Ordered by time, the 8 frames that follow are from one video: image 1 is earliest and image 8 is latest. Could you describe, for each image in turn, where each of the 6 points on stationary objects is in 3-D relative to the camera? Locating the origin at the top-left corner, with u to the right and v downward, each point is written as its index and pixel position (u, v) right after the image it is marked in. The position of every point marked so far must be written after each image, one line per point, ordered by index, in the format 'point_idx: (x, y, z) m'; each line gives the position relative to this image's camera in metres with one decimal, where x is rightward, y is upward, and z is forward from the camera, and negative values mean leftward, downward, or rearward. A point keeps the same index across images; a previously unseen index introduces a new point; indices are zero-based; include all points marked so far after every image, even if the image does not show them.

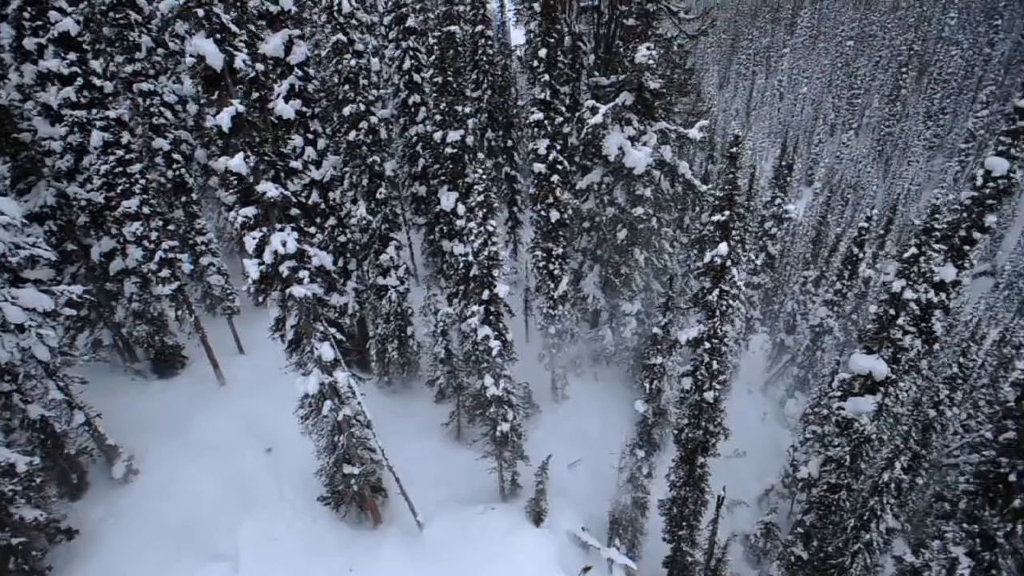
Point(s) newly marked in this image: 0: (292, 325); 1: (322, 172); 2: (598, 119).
0: (-5.9, -1.0, +14.1) m
1: (-6.9, +4.2, +18.9) m
2: (+3.0, +6.2, +19.1) m
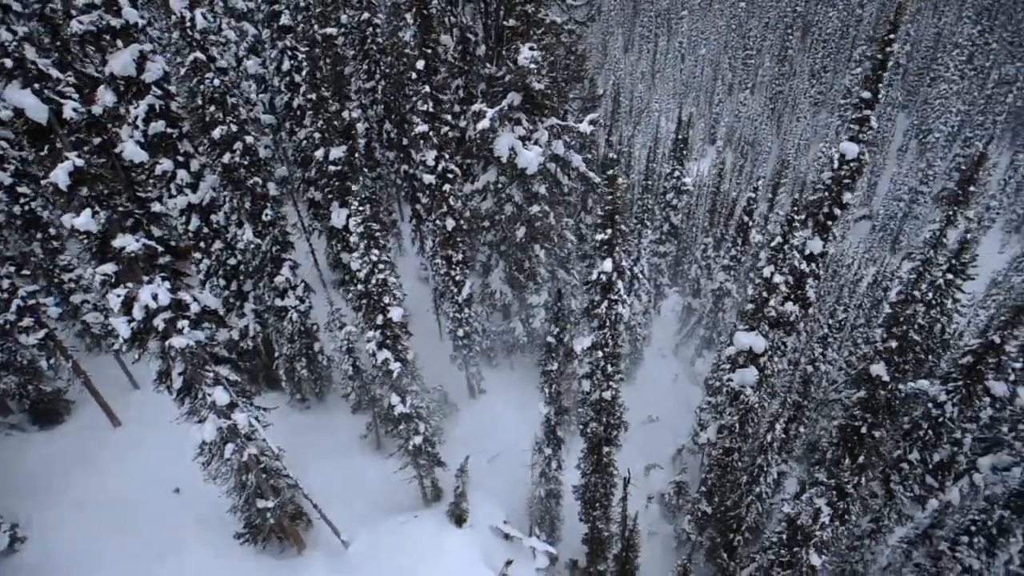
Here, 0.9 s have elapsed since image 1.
0: (-8.6, -2.2, +13.5) m
1: (-10.7, +3.2, +17.8) m
2: (-1.1, +6.0, +19.1) m
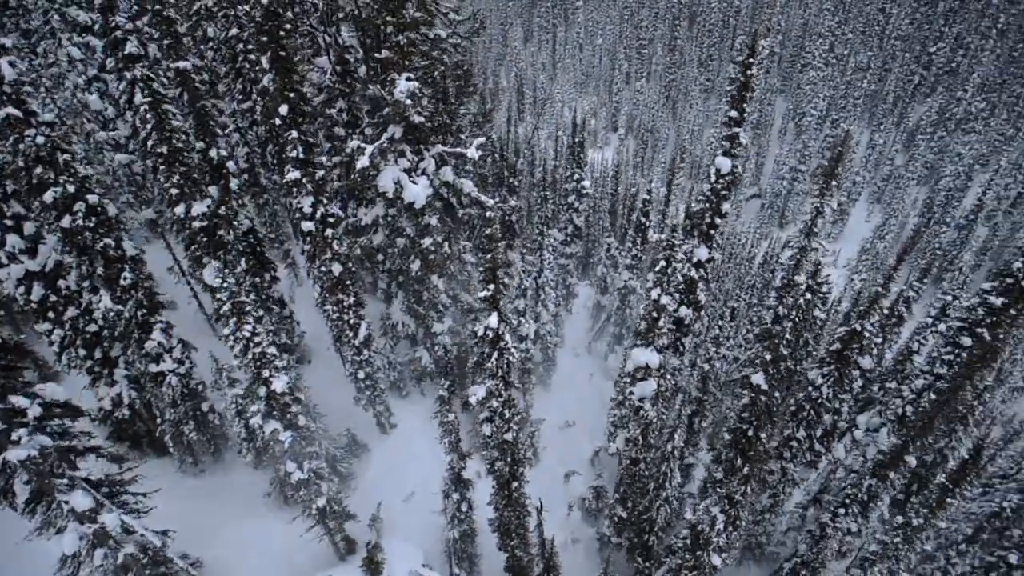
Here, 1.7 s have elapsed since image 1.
0: (-11.2, -4.5, +11.8) m
1: (-14.3, +0.7, +15.6) m
2: (-5.3, +4.4, +18.2) m
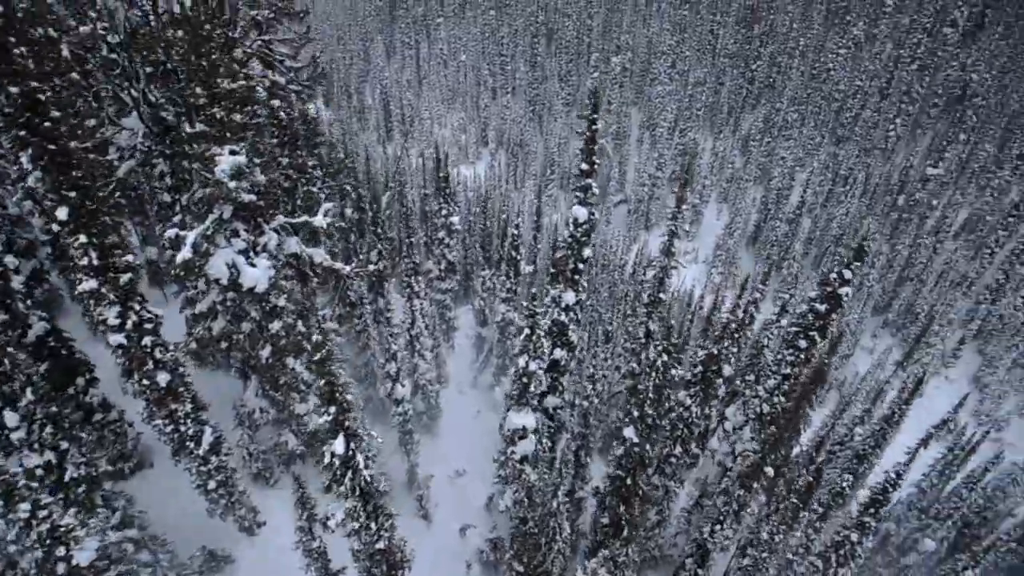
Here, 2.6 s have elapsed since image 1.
0: (-13.6, -8.2, +8.4) m
1: (-18.0, -3.4, +11.5) m
2: (-10.1, +1.1, +15.9) m
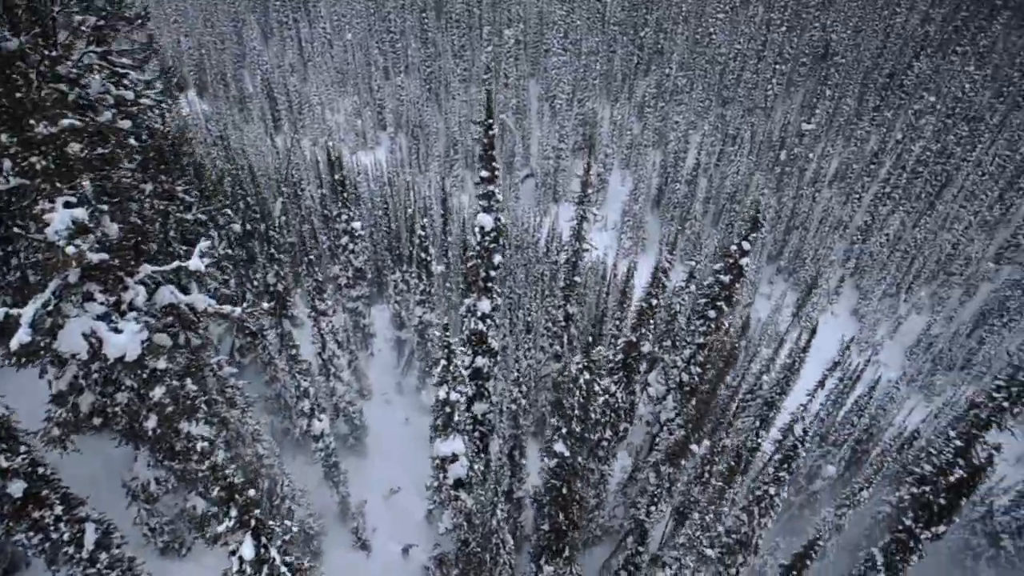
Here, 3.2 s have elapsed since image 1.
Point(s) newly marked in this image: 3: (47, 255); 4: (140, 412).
0: (-13.9, -11.1, +5.9) m
1: (-19.2, -6.7, +8.0) m
2: (-12.6, -1.1, +13.3) m
3: (-12.4, +1.0, +14.0) m
4: (-11.9, -3.9, +16.7) m
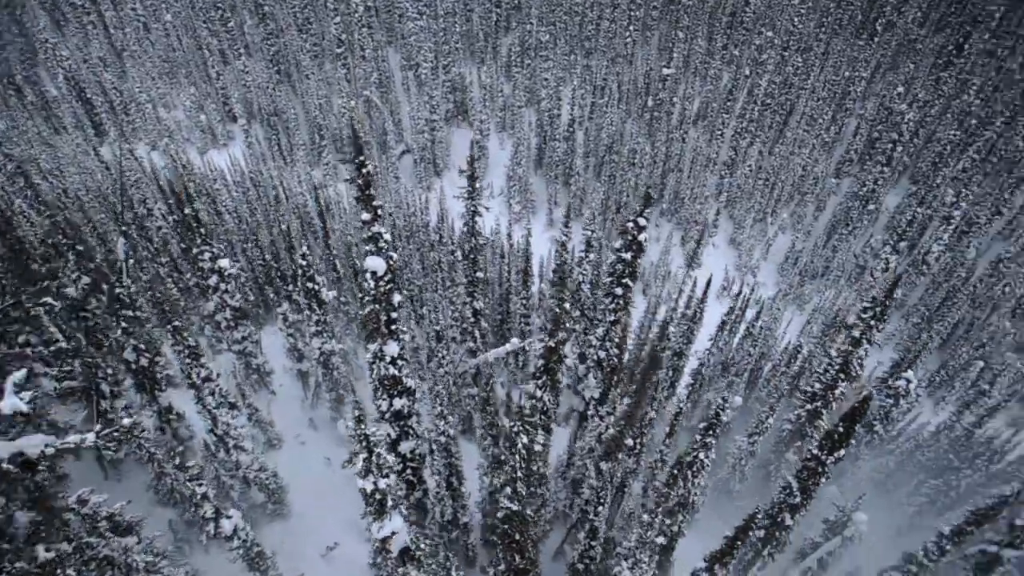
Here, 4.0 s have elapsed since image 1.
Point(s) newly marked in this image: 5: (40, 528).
0: (-11.9, -16.0, +2.7) m
1: (-18.2, -12.5, +3.4) m
2: (-13.8, -5.6, +9.2) m
3: (-14.1, -3.4, +9.8) m
4: (-13.3, -8.0, +12.9) m
5: (-13.7, -6.7, +15.1) m
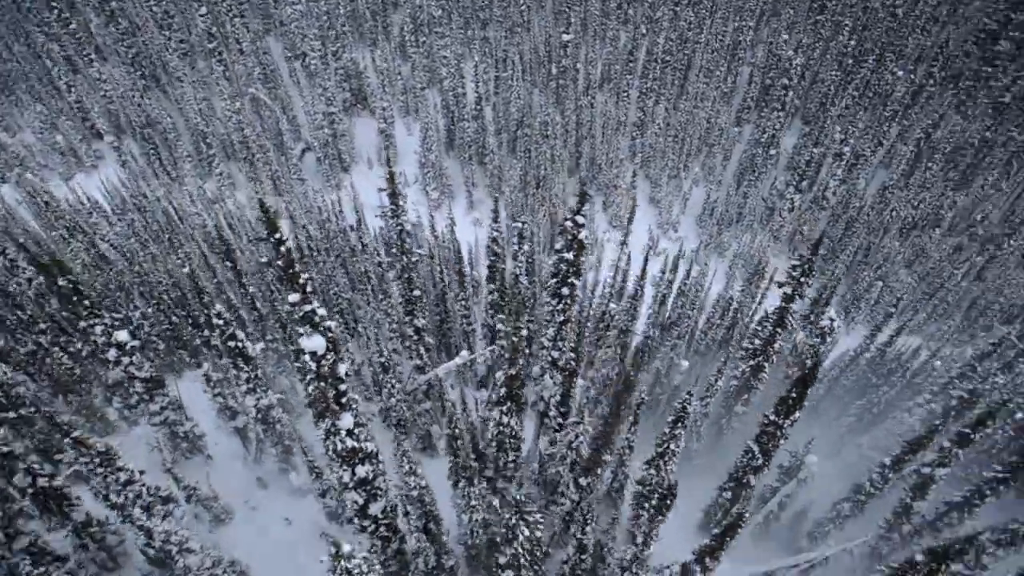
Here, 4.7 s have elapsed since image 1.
0: (-8.3, -20.3, +0.6) m
1: (-15.0, -17.7, +0.2) m
2: (-12.5, -9.9, +6.1) m
3: (-13.2, -7.8, +6.5) m
4: (-12.2, -12.1, +10.0) m
5: (-13.1, -10.8, +12.0) m
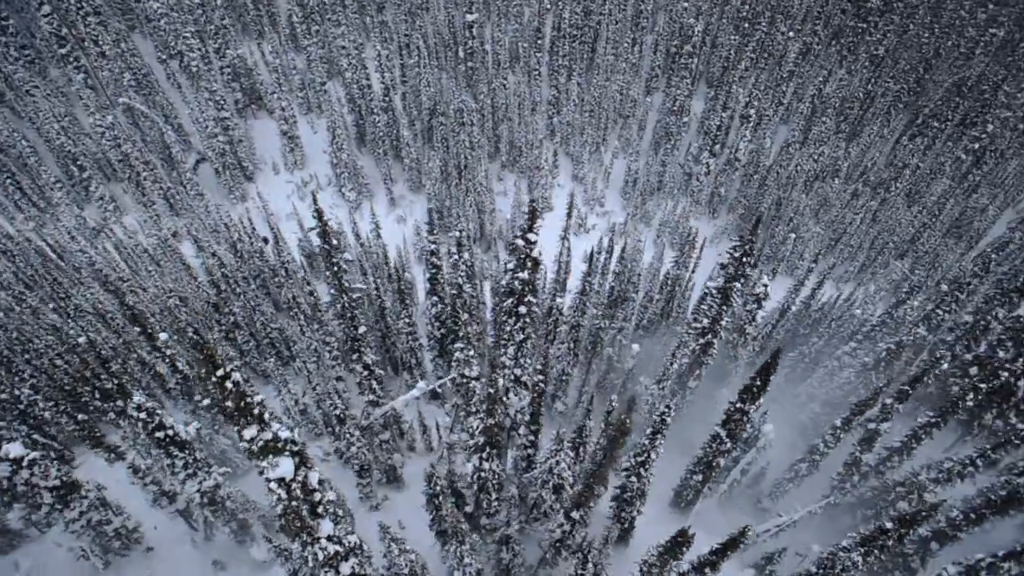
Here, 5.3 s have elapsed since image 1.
0: (-3.5, -24.1, -1.1) m
1: (-10.4, -22.4, -2.5) m
2: (-9.8, -14.2, +3.2) m
3: (-10.8, -12.1, +3.4) m
4: (-9.8, -16.1, +7.2) m
5: (-11.1, -14.8, +9.0) m
